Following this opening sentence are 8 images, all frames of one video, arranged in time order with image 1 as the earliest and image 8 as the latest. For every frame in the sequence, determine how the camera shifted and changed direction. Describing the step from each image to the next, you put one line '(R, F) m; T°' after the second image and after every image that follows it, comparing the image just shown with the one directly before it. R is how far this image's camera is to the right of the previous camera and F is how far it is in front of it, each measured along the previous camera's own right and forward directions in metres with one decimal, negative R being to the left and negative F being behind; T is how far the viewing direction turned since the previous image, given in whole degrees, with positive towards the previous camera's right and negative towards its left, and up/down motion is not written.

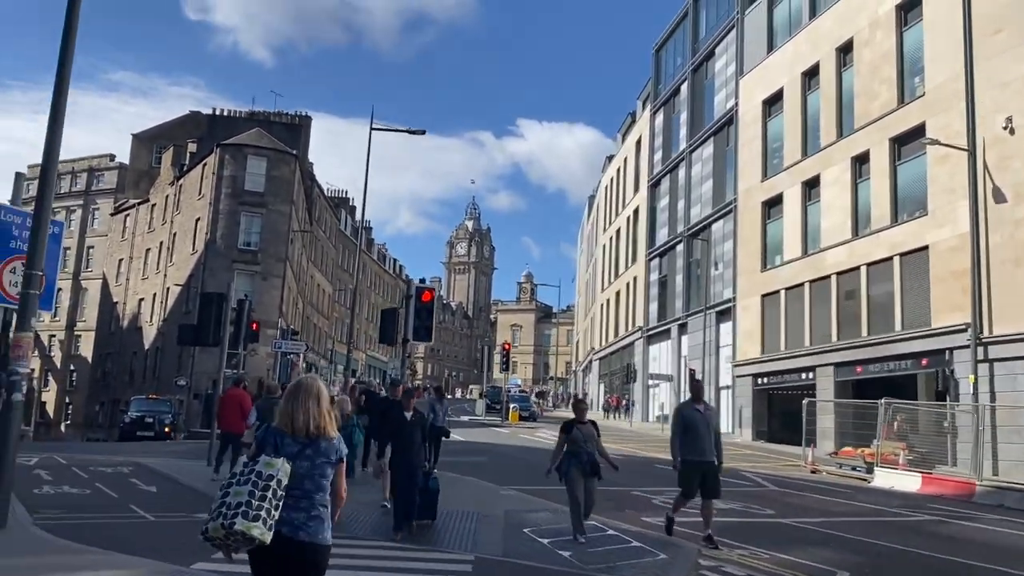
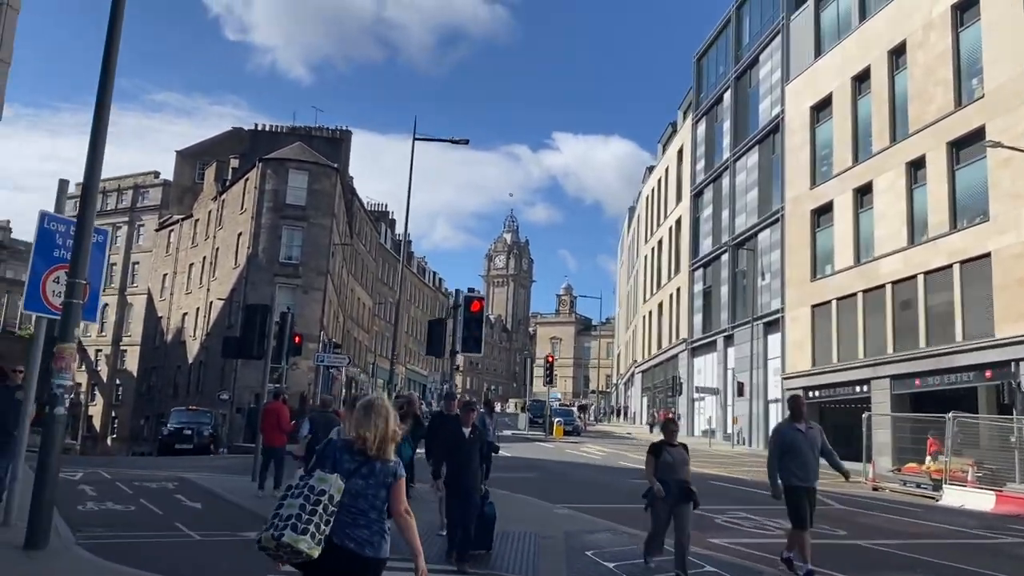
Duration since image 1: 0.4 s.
(-0.2, +0.5) m; -2°
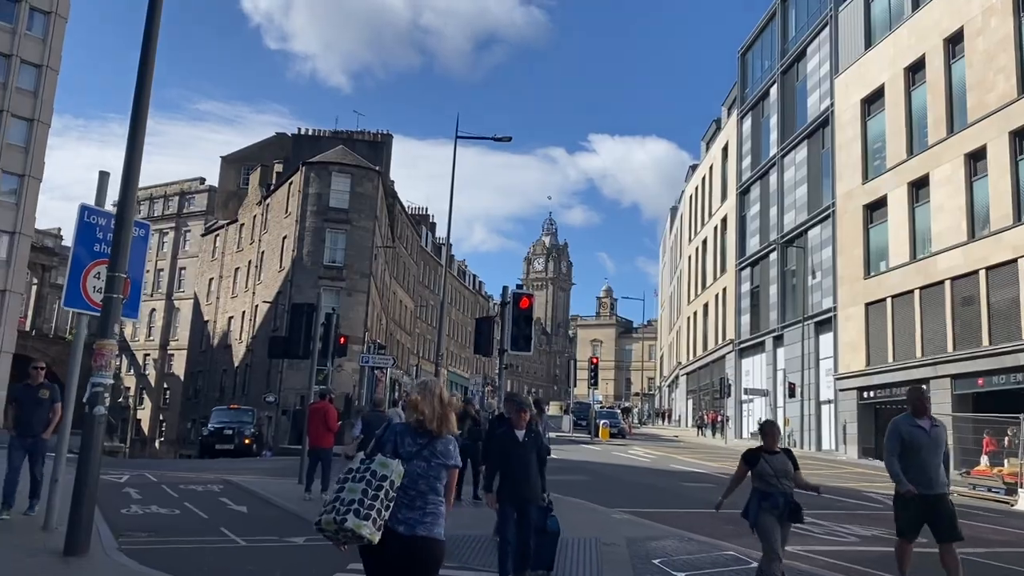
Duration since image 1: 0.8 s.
(-0.2, +0.5) m; -3°
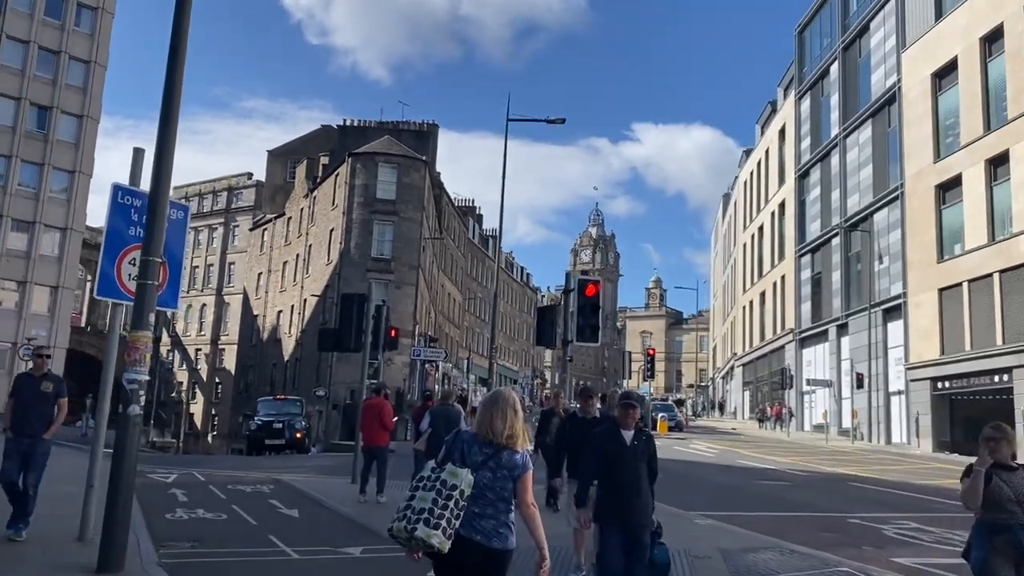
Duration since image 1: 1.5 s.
(-0.3, +1.1) m; -3°
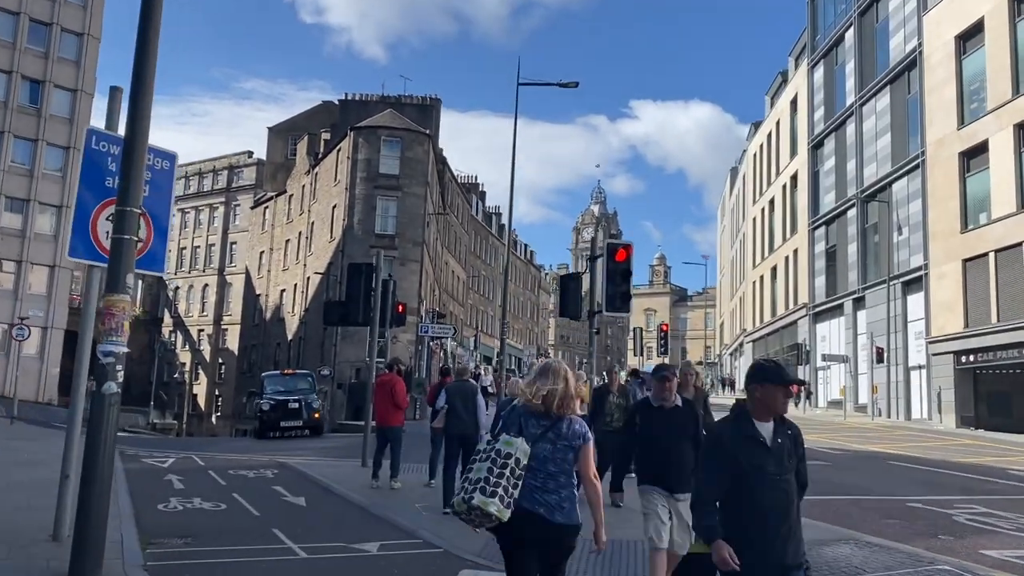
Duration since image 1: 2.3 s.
(-0.3, +1.2) m; 0°
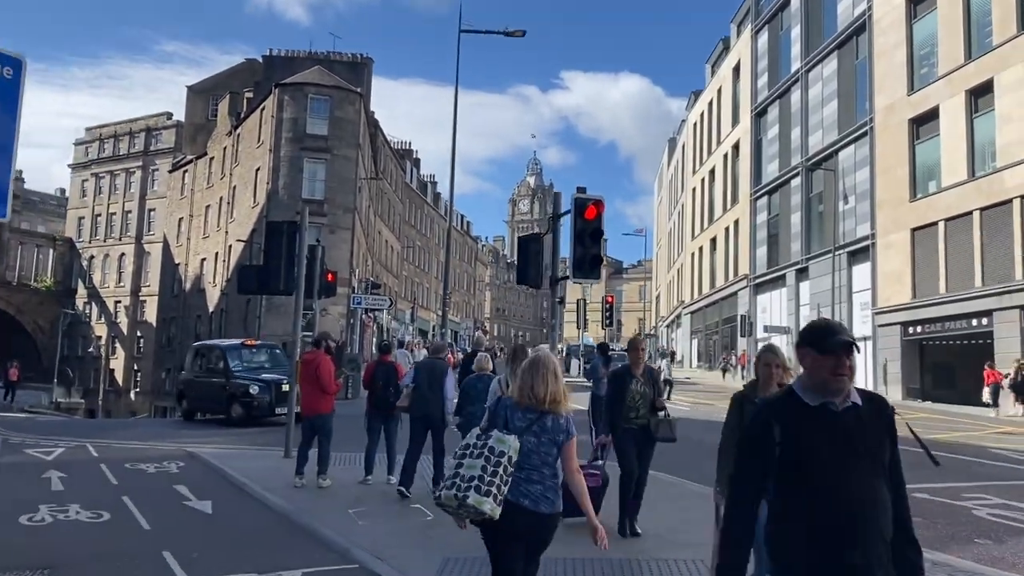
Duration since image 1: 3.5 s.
(-0.2, +1.8) m; +4°
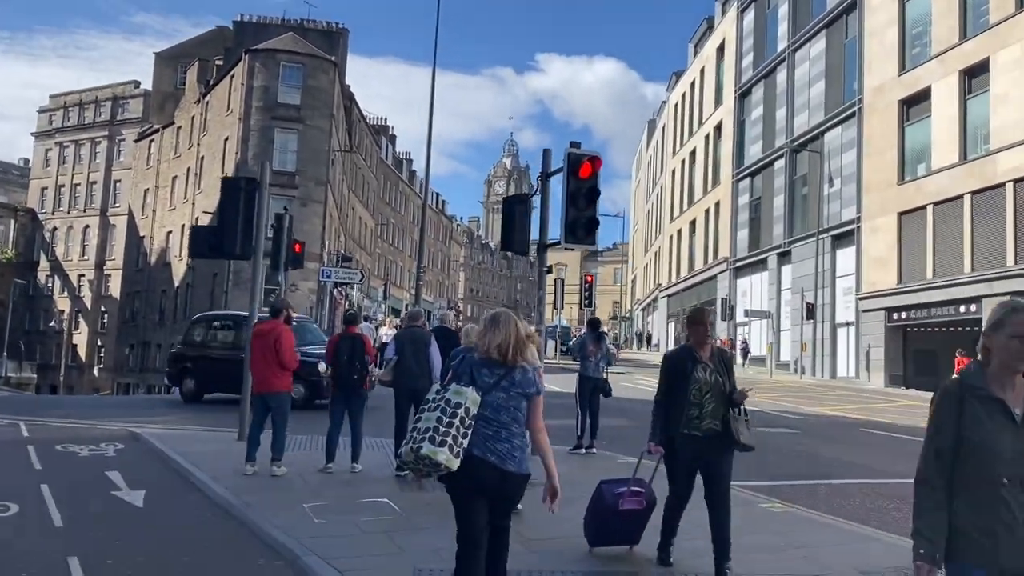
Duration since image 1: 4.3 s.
(-0.1, +1.2) m; +2°
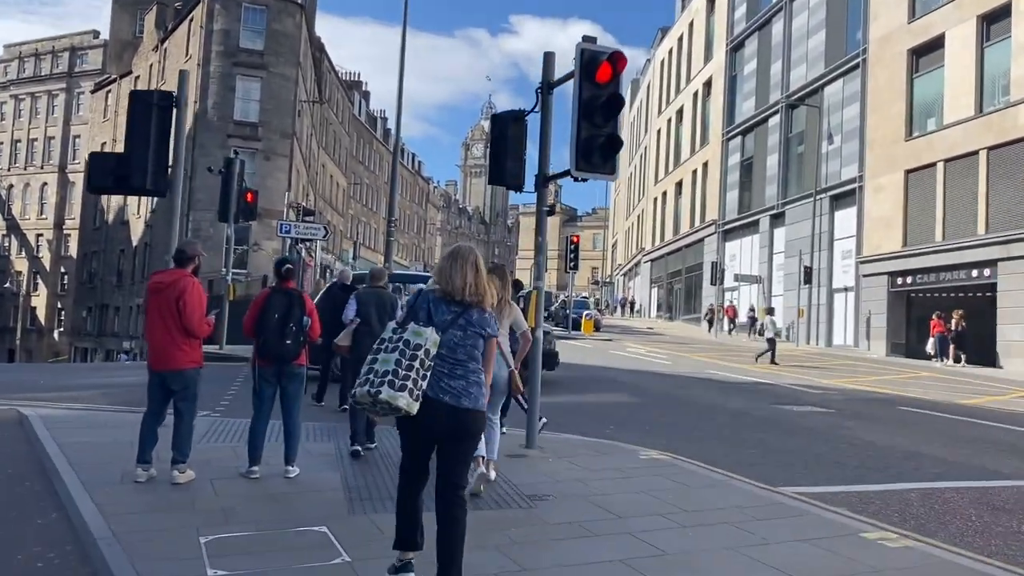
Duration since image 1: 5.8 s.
(-0.1, +2.3) m; +2°
